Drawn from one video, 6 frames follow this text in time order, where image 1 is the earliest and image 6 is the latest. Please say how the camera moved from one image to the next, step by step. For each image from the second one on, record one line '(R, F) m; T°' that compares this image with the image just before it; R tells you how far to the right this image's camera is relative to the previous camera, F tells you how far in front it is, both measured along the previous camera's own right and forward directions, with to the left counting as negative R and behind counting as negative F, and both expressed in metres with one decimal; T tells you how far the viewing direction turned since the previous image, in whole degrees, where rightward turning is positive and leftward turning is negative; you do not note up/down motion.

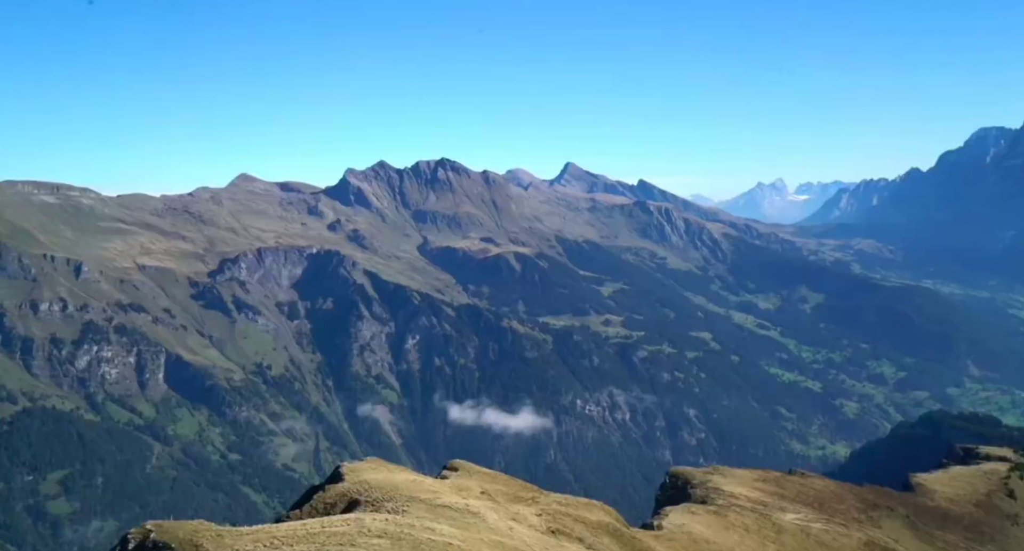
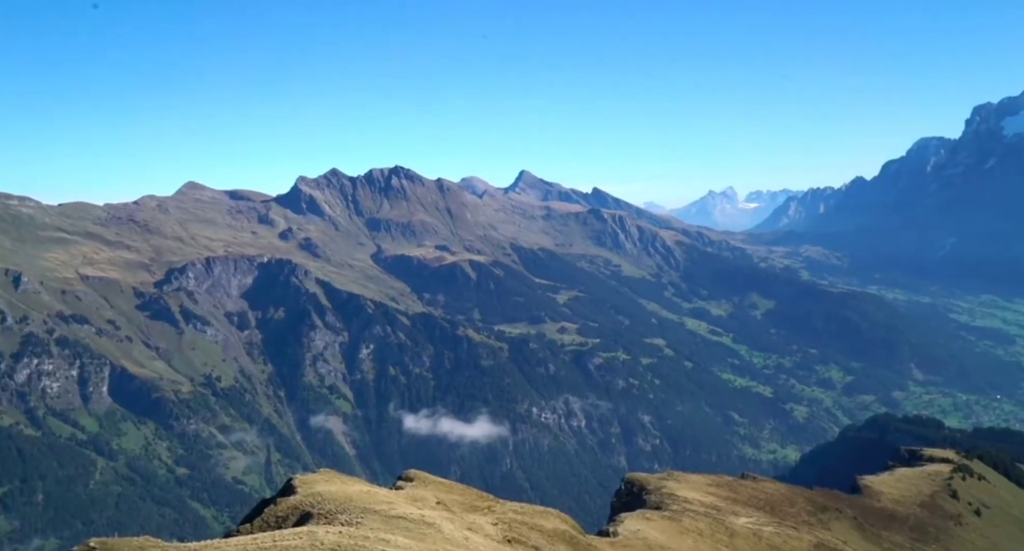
(+2.3, -2.4) m; +2°
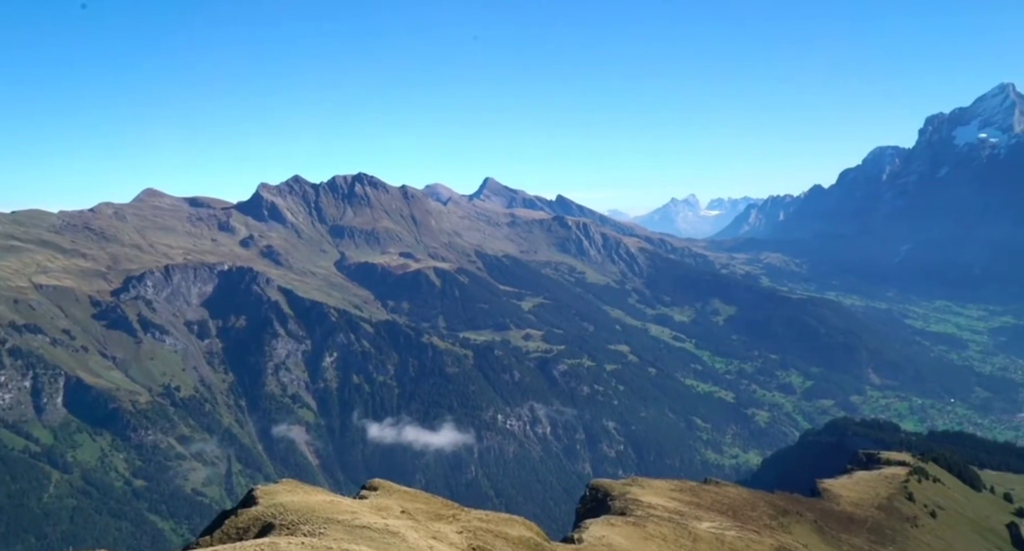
(+2.1, -1.8) m; +2°
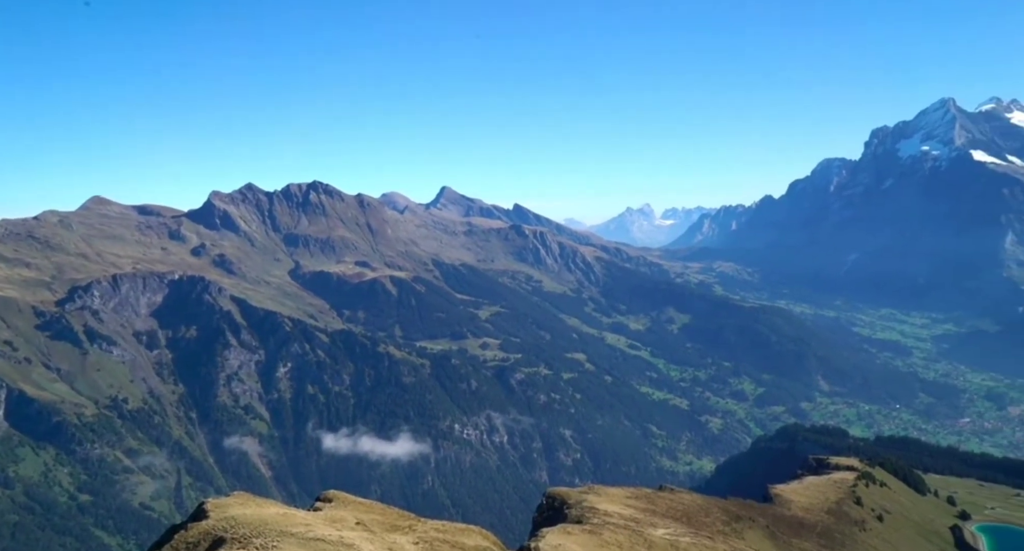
(+2.8, -2.0) m; +2°
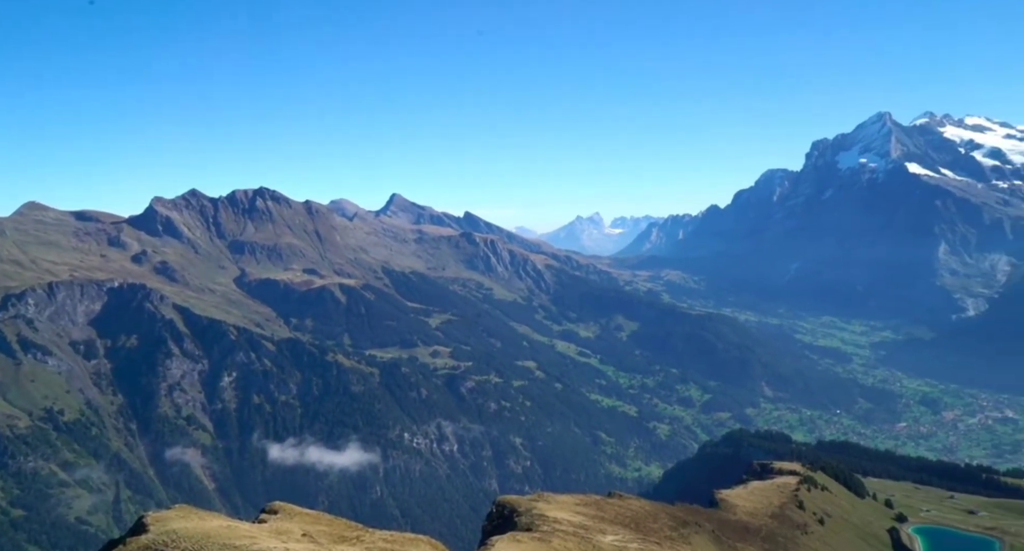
(+3.2, -0.4) m; +3°
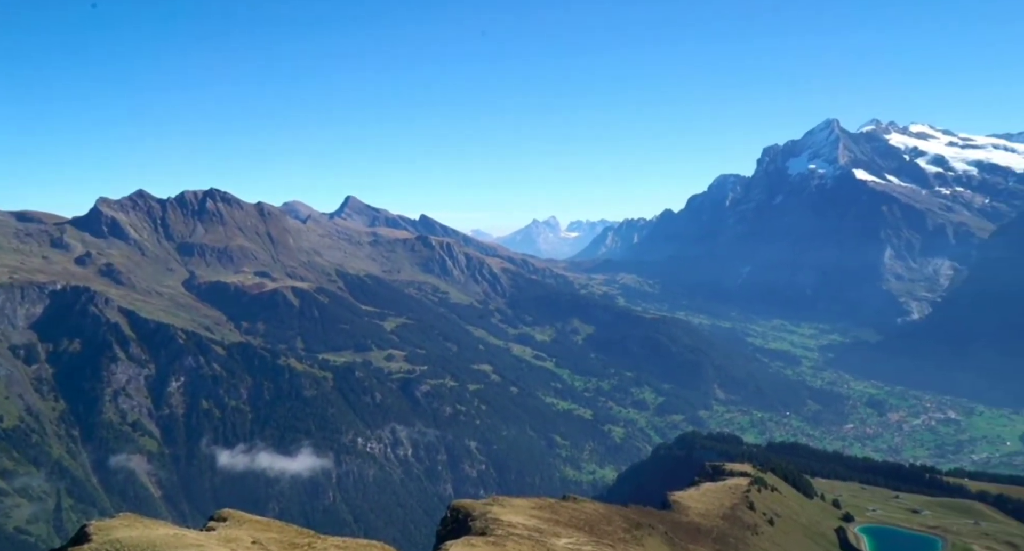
(+2.8, +1.7) m; +2°
